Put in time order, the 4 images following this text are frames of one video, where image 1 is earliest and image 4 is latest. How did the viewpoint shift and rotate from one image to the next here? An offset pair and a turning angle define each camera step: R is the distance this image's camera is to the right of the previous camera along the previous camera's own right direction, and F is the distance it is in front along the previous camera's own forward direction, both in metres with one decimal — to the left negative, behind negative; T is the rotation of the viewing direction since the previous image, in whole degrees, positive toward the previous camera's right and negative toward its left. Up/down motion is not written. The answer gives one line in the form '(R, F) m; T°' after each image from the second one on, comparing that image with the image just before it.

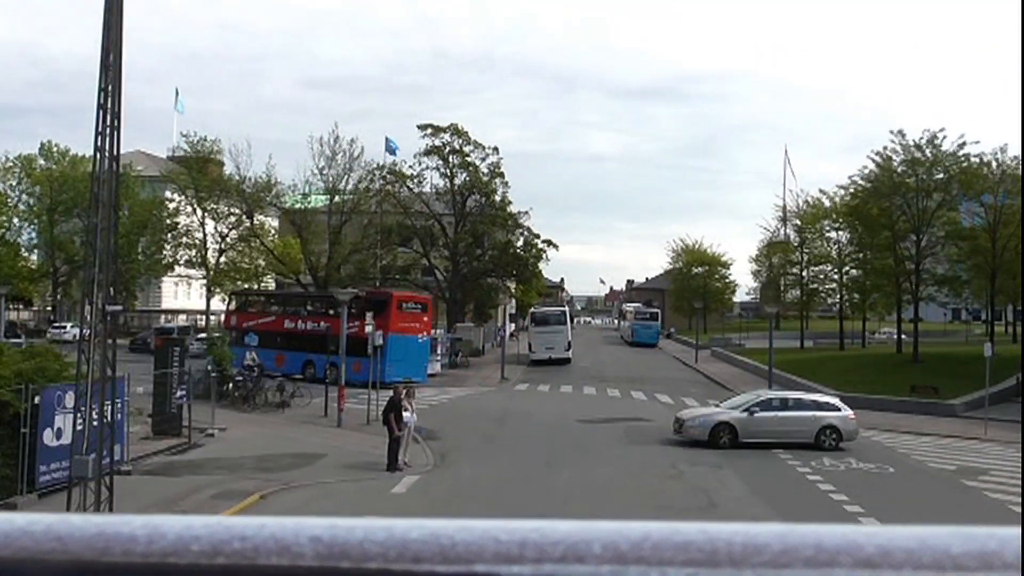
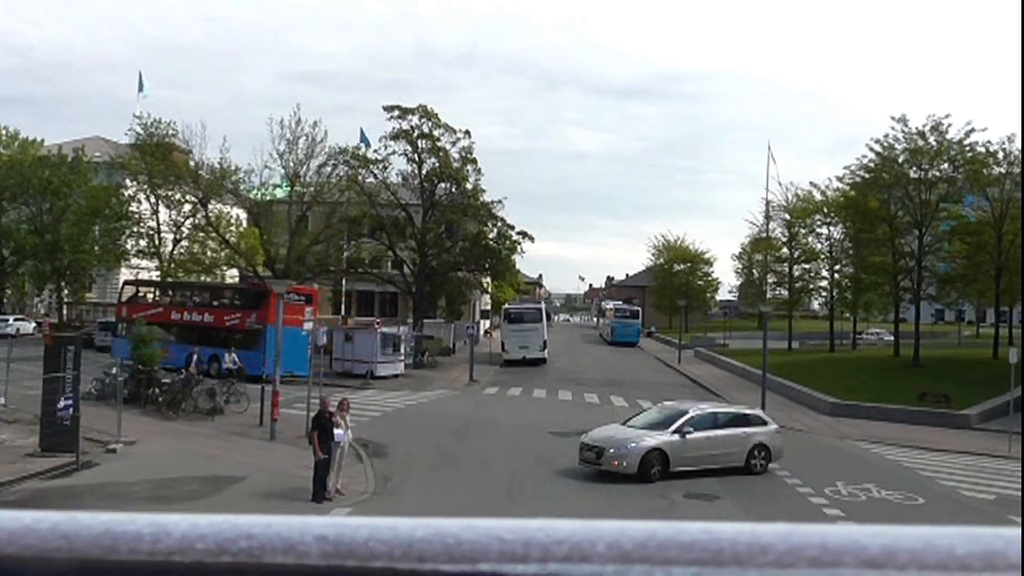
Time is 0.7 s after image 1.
(+0.2, +1.9) m; +1°
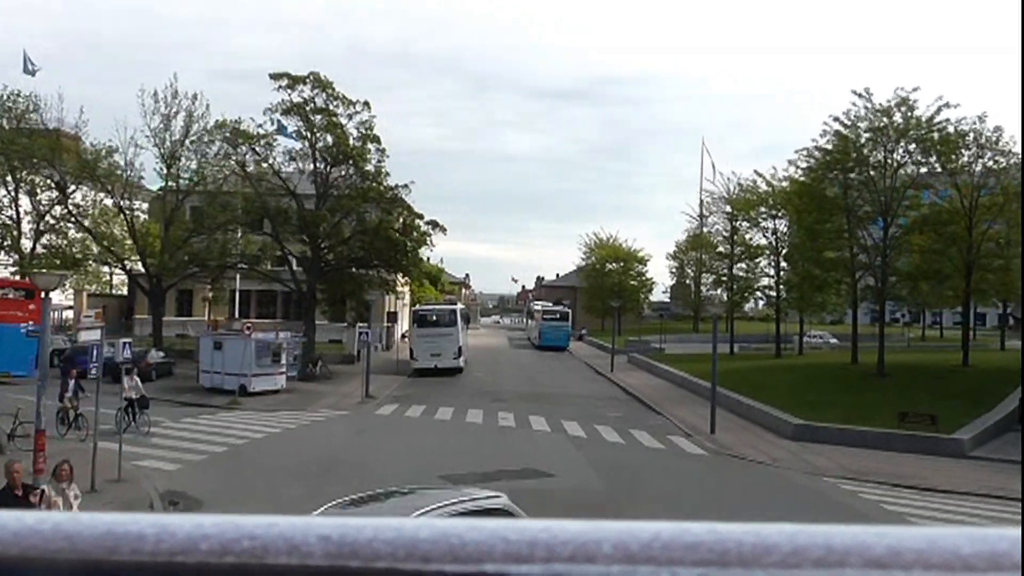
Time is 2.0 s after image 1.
(+0.6, +3.4) m; +4°
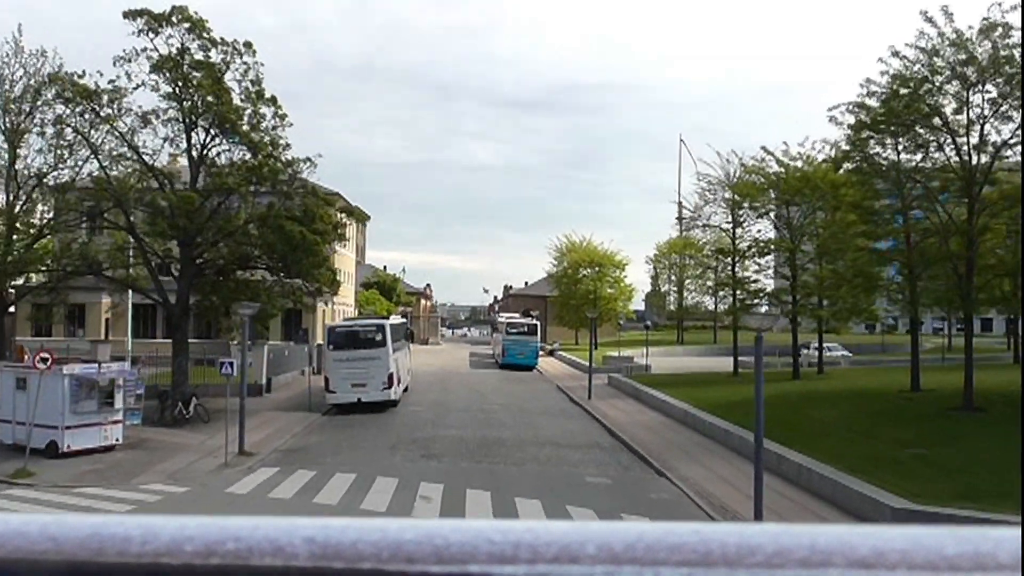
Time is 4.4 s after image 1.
(+0.5, +5.7) m; +2°
